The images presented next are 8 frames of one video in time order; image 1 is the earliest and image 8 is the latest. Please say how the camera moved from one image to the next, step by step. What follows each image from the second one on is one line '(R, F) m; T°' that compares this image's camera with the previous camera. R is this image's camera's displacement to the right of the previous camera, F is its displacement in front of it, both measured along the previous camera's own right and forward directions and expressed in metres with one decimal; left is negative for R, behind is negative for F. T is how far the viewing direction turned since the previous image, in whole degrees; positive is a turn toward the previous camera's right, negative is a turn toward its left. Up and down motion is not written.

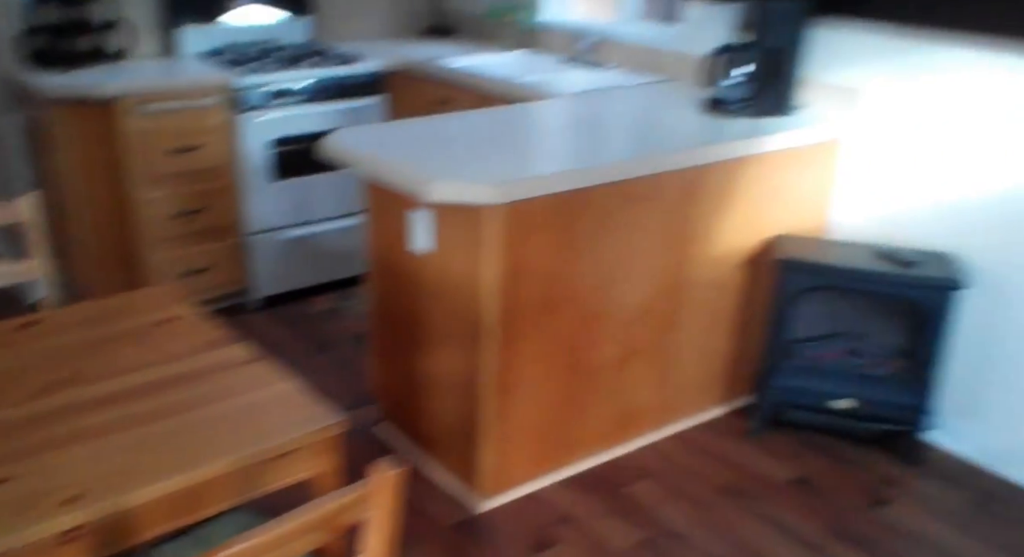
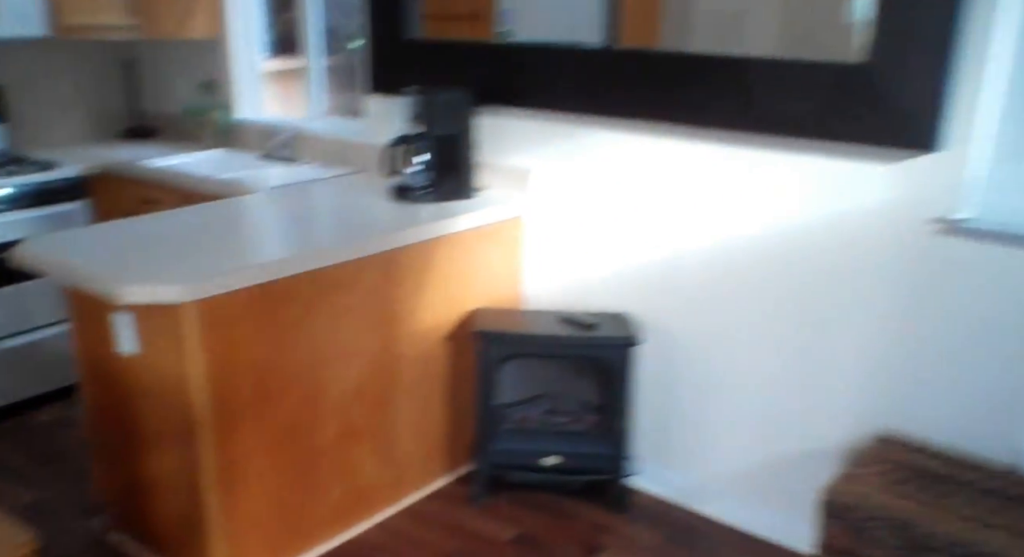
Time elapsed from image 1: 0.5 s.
(+0.2, -0.1) m; +13°
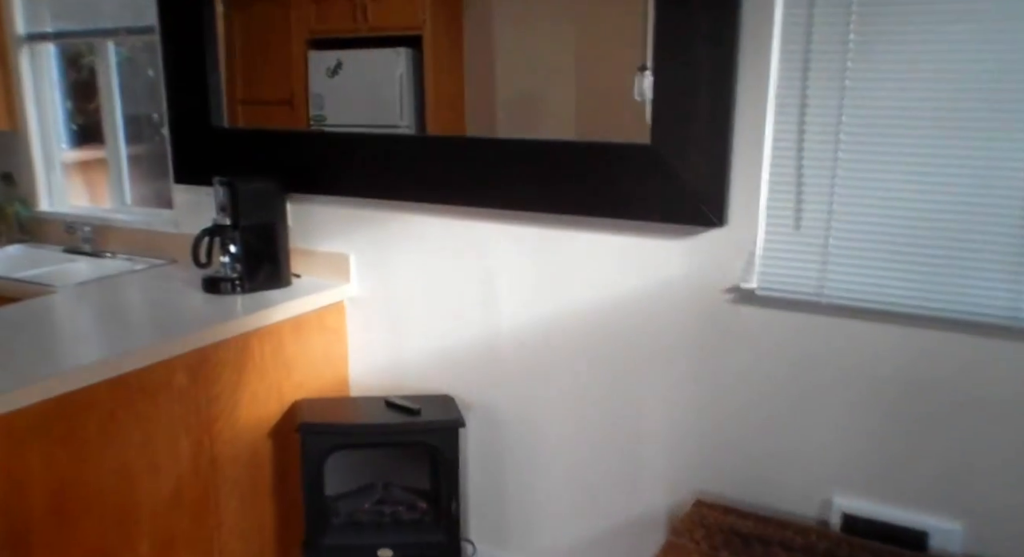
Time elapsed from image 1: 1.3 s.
(+0.2, 0.0) m; +7°
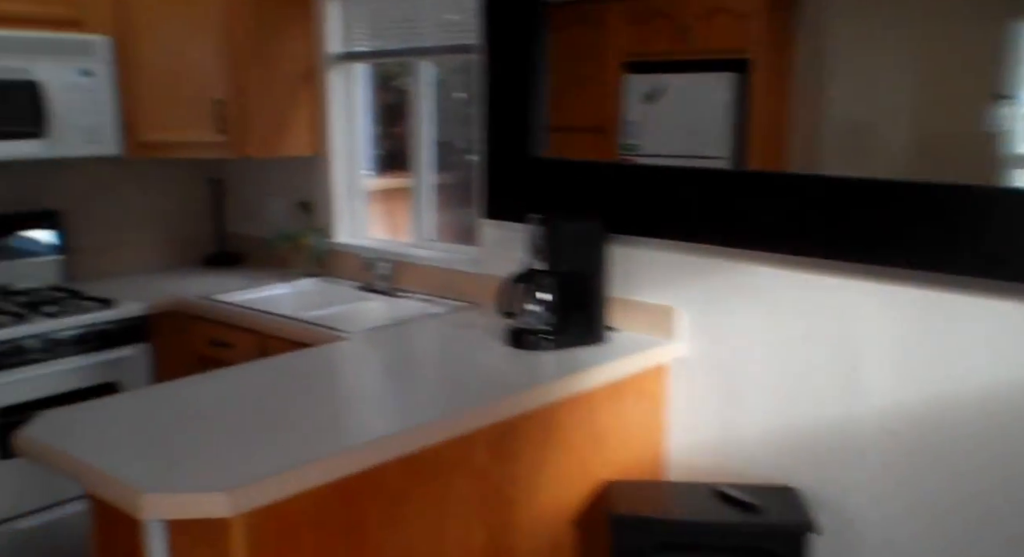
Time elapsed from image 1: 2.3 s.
(-0.2, +0.5) m; -17°
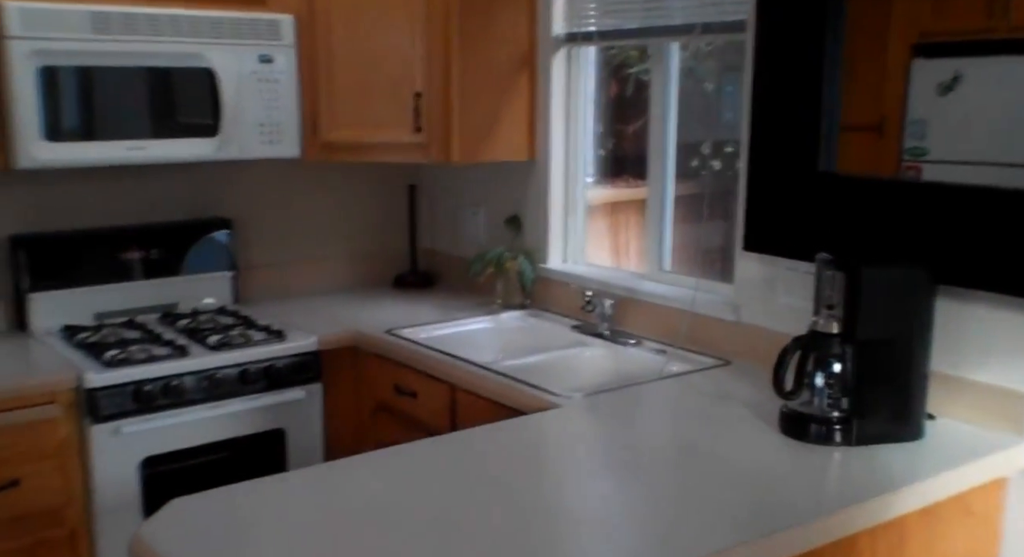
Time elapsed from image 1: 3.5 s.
(-0.1, +0.6) m; -12°
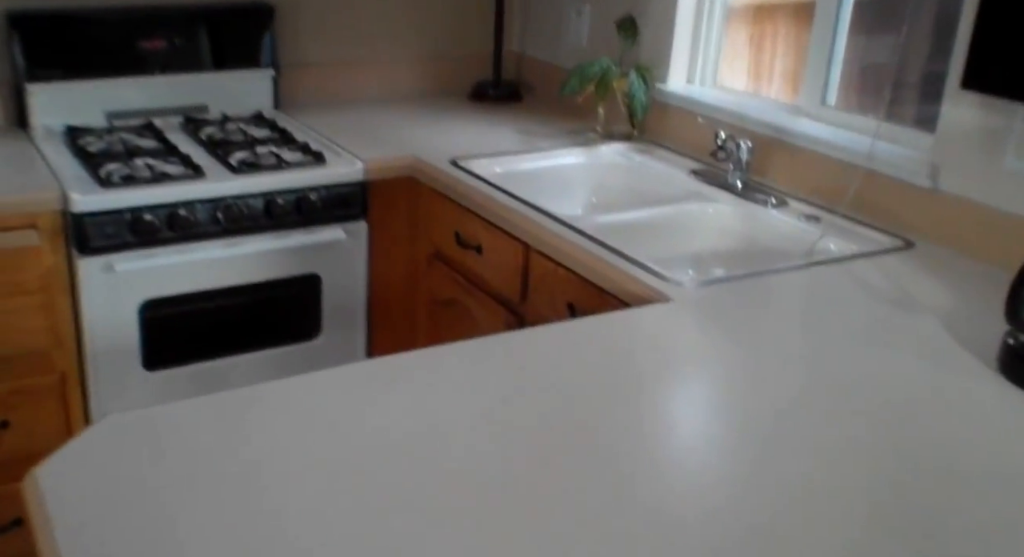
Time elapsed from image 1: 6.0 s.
(0.0, +0.5) m; -6°
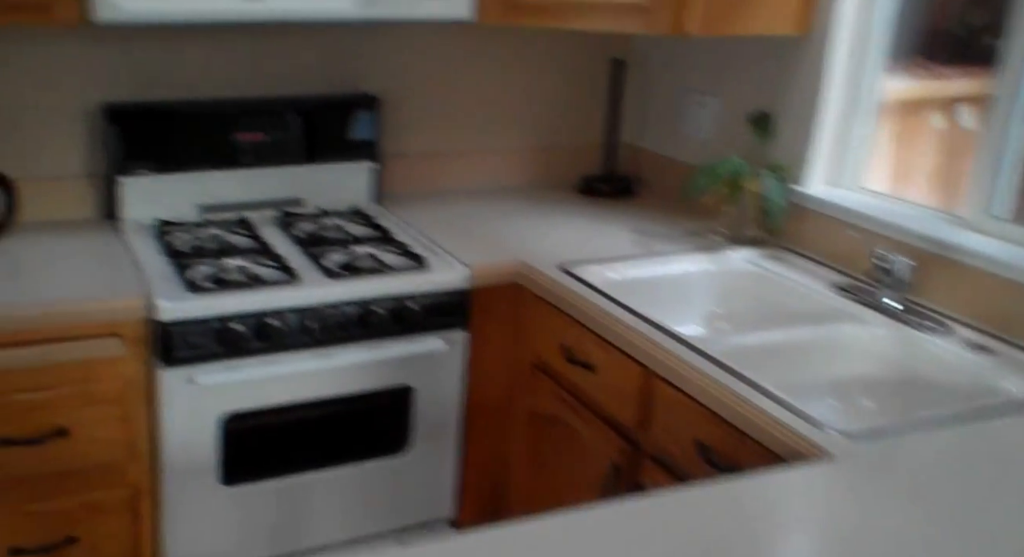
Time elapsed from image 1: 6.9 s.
(-0.1, +0.2) m; -5°
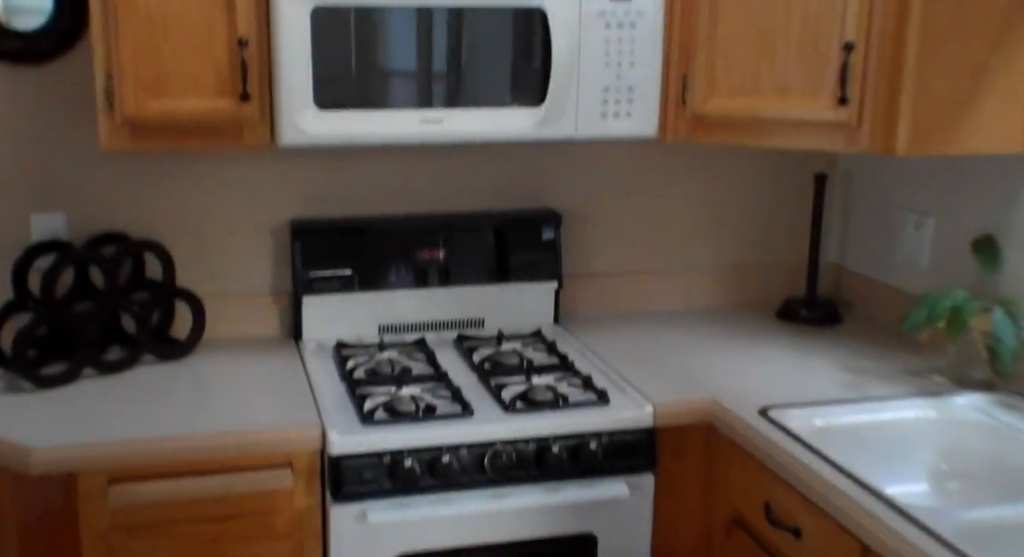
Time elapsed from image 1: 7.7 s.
(0.0, +0.1) m; -10°
